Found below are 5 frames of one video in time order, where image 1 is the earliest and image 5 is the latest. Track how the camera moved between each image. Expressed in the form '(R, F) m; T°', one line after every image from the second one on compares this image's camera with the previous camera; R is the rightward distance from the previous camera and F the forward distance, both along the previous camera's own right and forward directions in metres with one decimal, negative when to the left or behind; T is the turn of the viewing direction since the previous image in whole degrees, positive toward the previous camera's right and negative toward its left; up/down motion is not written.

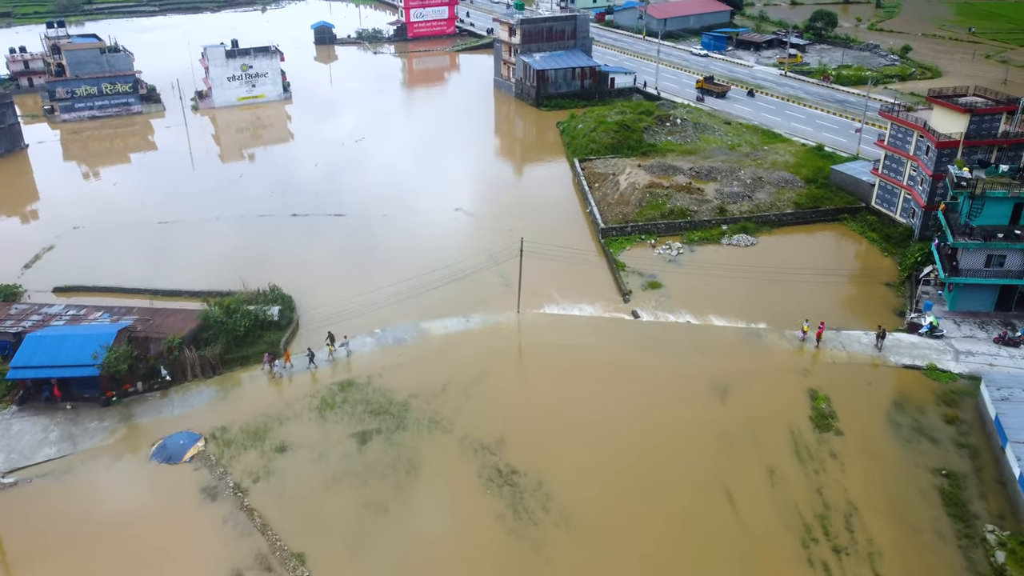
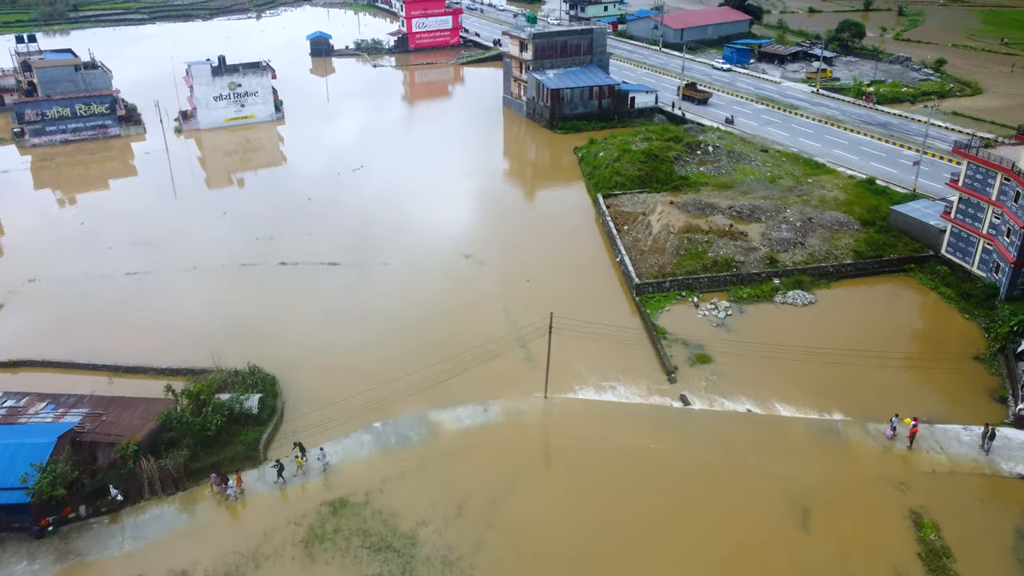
(-0.5, +3.2) m; 0°
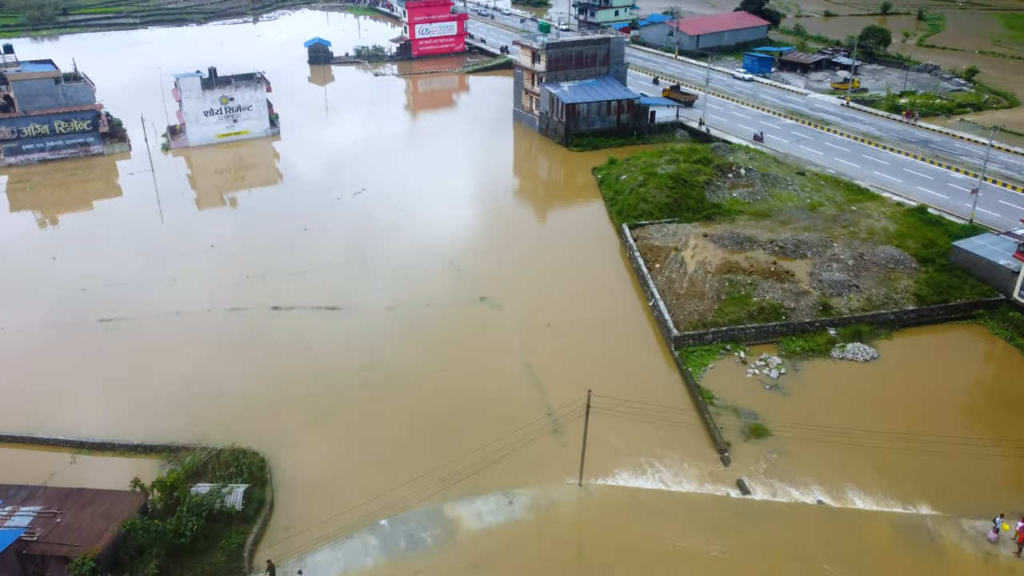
(-0.5, +2.5) m; 0°
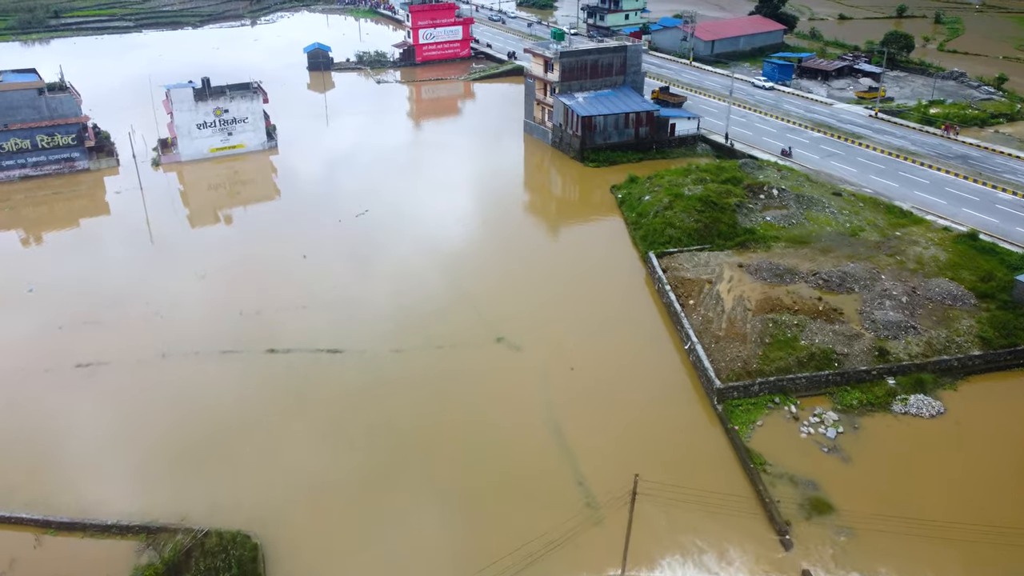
(-0.4, +2.0) m; 0°
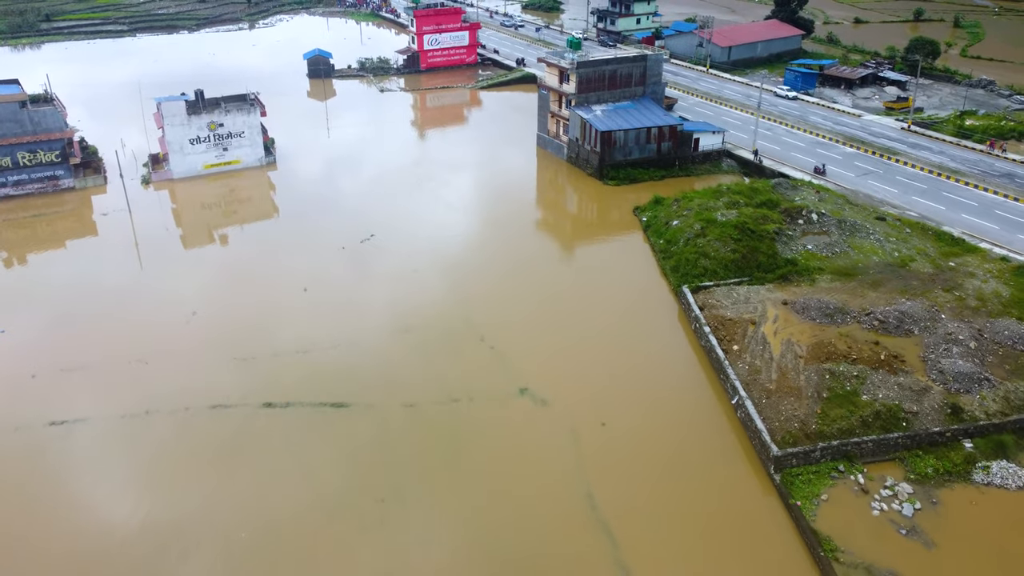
(-0.5, +2.0) m; 0°
